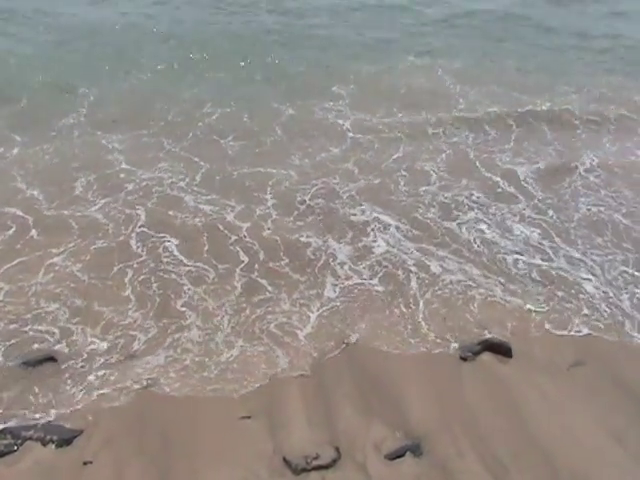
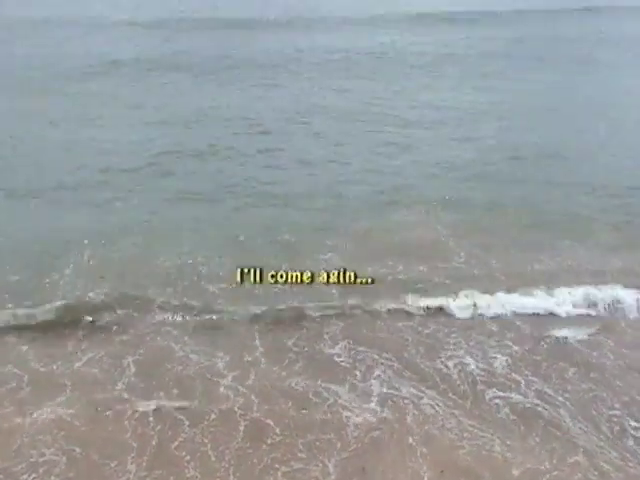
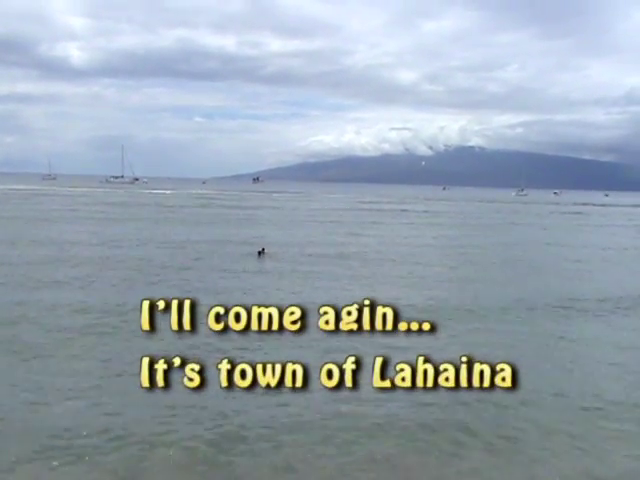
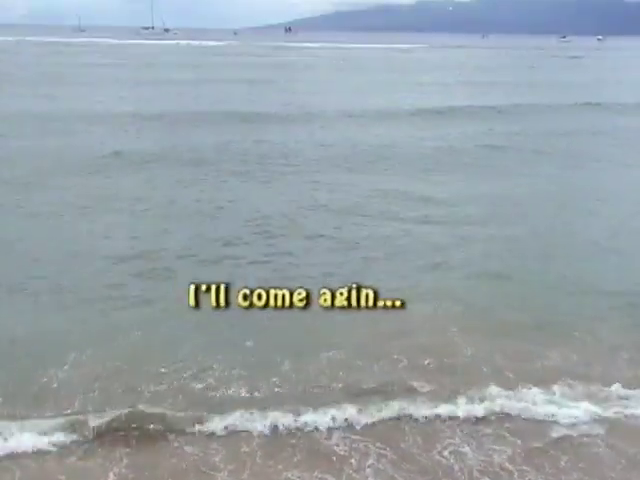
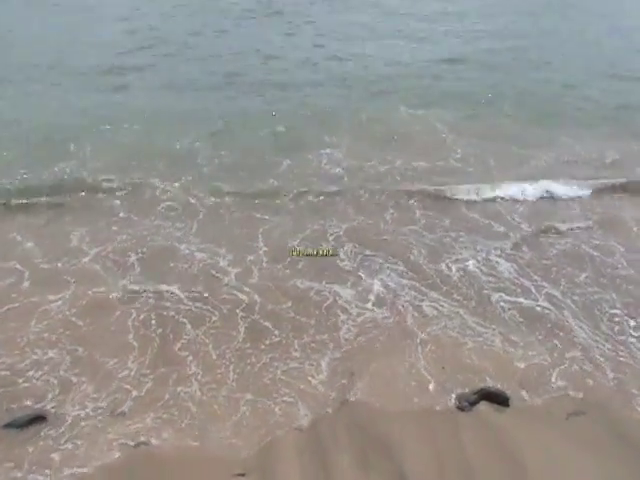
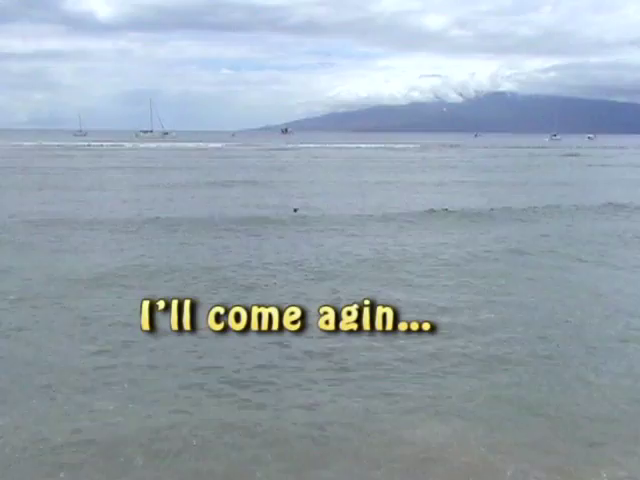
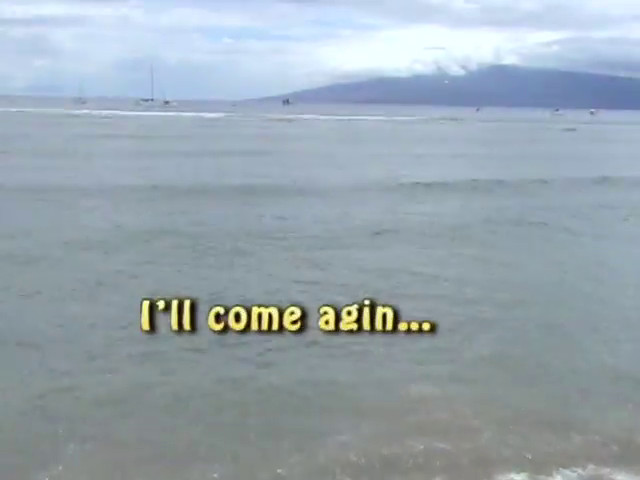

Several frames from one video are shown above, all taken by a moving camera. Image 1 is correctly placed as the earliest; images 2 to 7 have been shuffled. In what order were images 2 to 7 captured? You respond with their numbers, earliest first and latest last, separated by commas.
5, 2, 4, 7, 6, 3
